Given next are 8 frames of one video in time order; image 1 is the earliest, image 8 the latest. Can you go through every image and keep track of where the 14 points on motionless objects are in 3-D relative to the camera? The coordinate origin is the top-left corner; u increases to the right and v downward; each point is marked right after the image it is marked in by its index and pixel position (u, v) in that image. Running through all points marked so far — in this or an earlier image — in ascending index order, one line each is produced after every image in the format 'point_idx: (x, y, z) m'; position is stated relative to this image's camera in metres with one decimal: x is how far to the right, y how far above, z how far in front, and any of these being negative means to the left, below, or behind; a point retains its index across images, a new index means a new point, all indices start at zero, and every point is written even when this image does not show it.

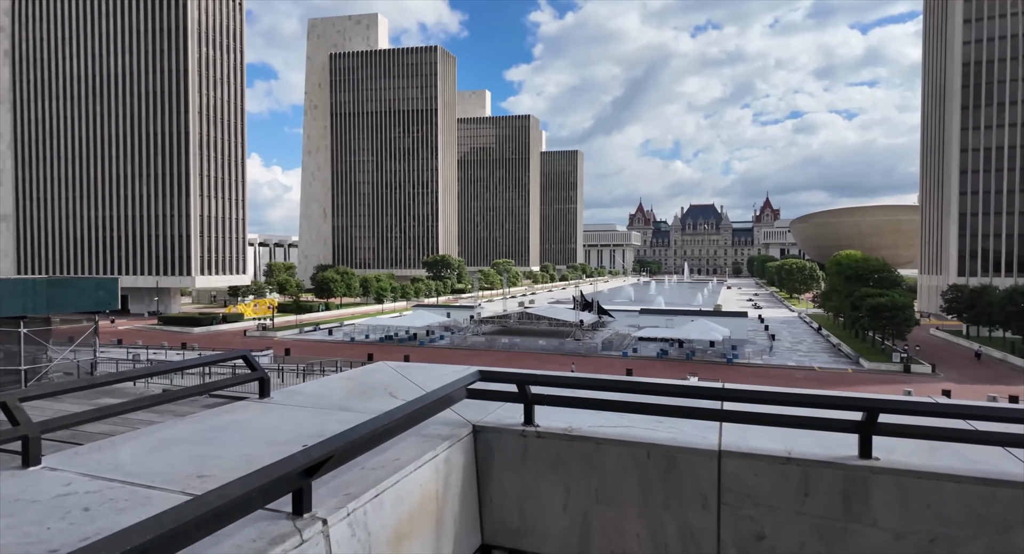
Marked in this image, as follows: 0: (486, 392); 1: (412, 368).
0: (-0.2, -0.8, +3.7) m
1: (-1.1, -1.0, +5.6) m
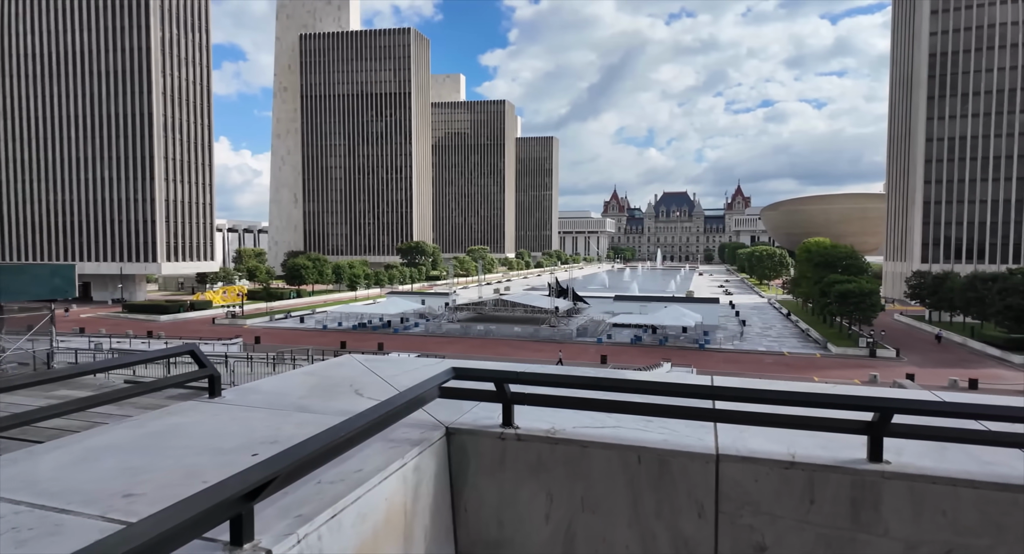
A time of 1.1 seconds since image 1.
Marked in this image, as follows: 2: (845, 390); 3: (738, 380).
0: (-0.3, -0.7, +3.4) m
1: (-1.3, -0.8, +5.2) m
2: (+2.5, -0.9, +4.0) m
3: (+1.8, -0.8, +4.3) m
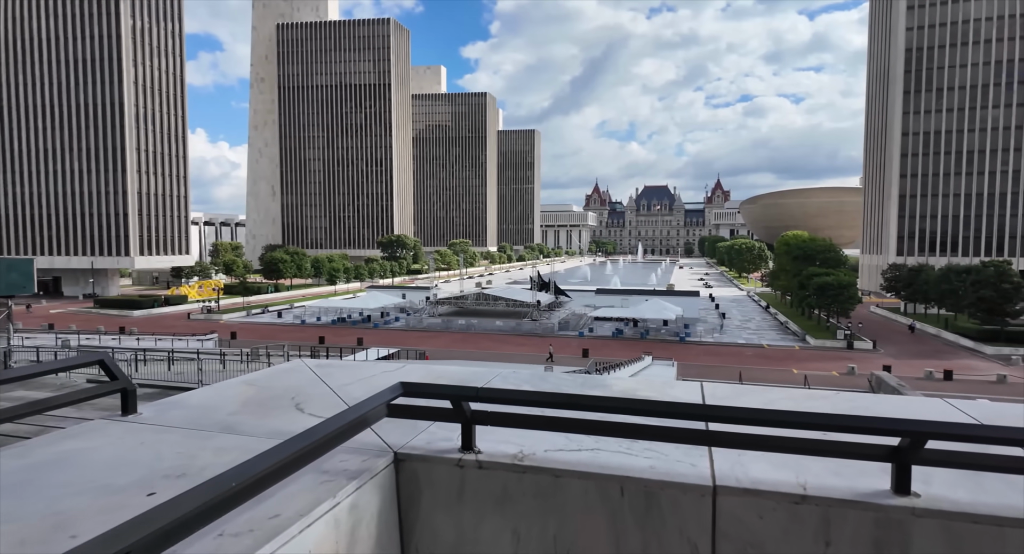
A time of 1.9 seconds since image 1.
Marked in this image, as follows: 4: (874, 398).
0: (-0.5, -0.7, +2.8) m
1: (-1.6, -0.8, +4.7) m
2: (+2.2, -0.8, +3.5) m
3: (+1.6, -0.8, +3.9) m
4: (+2.4, -0.8, +3.6) m
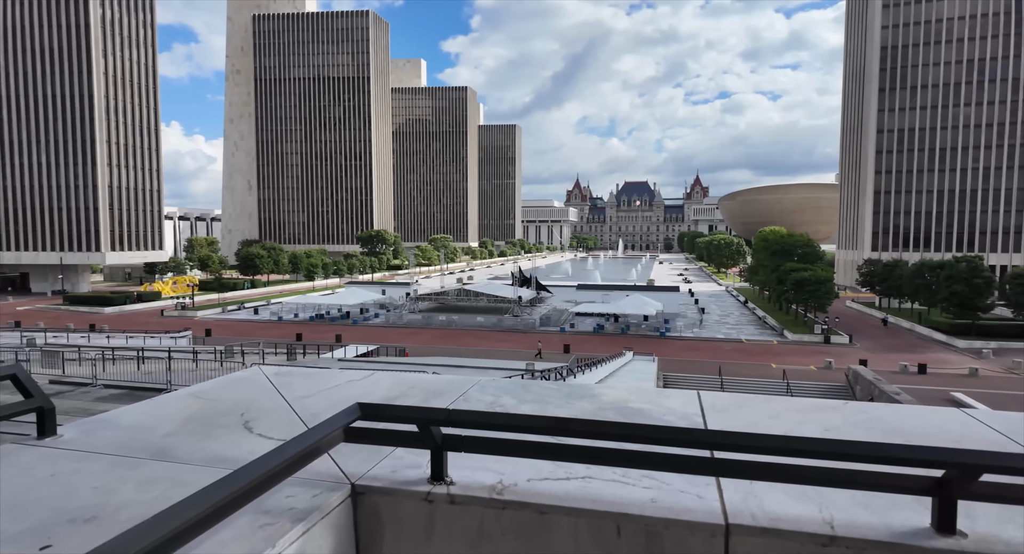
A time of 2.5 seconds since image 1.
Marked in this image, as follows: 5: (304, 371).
0: (-0.6, -0.7, +2.4) m
1: (-1.7, -0.8, +4.2) m
2: (+2.1, -0.8, +3.2) m
3: (+1.4, -0.8, +3.5) m
4: (+2.3, -0.8, +3.3) m
5: (-1.7, -0.8, +4.4) m
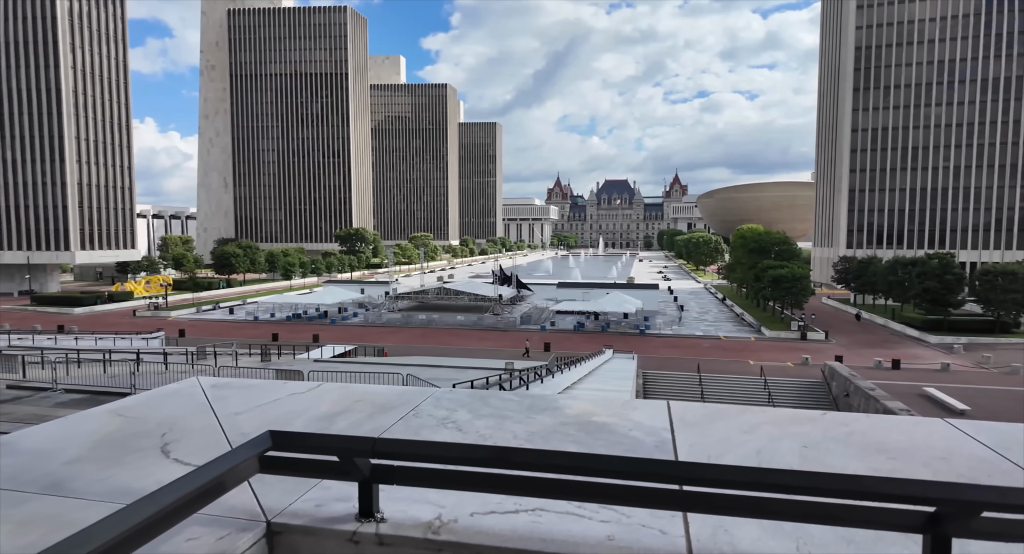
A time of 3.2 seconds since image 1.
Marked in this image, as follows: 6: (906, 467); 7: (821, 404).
0: (-0.9, -0.7, +2.1) m
1: (-2.0, -0.8, +3.8) m
2: (+1.8, -0.8, +3.0) m
3: (+1.2, -0.8, +3.2) m
4: (+2.1, -0.8, +3.1) m
5: (-2.0, -0.8, +4.0) m
6: (+1.8, -0.9, +2.4) m
7: (+9.9, -4.0, +17.2) m
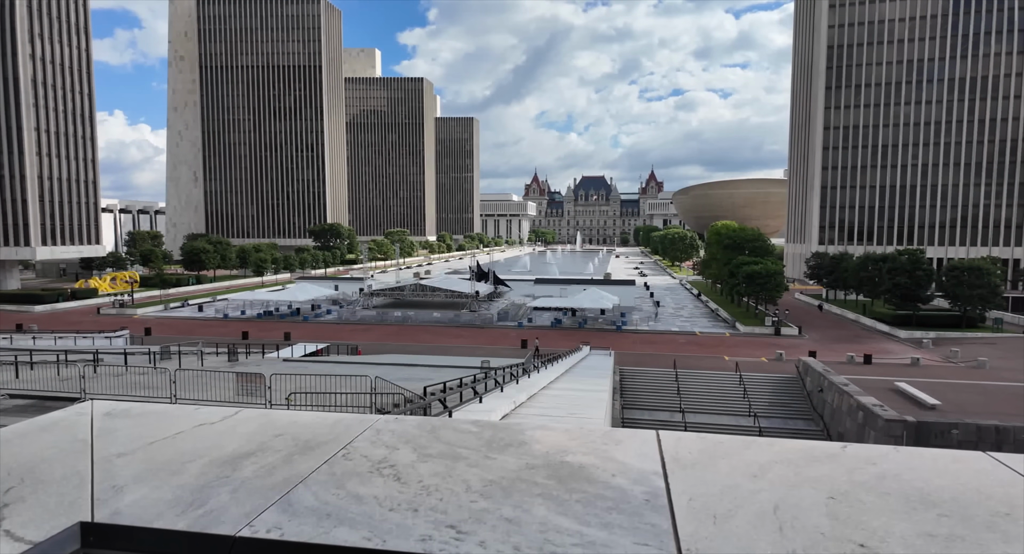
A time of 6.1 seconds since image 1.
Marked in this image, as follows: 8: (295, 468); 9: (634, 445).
0: (-1.0, -0.7, +1.4) m
1: (-2.3, -0.8, +3.1) m
2: (+1.6, -0.9, +2.4) m
3: (+0.9, -0.8, +2.7) m
4: (+1.8, -0.8, +2.5) m
5: (-2.3, -0.8, +3.3) m
6: (+1.6, -0.9, +1.9) m
7: (+9.1, -3.9, +17.1) m
8: (-1.0, -0.9, +2.5) m
9: (+0.6, -0.8, +2.6) m
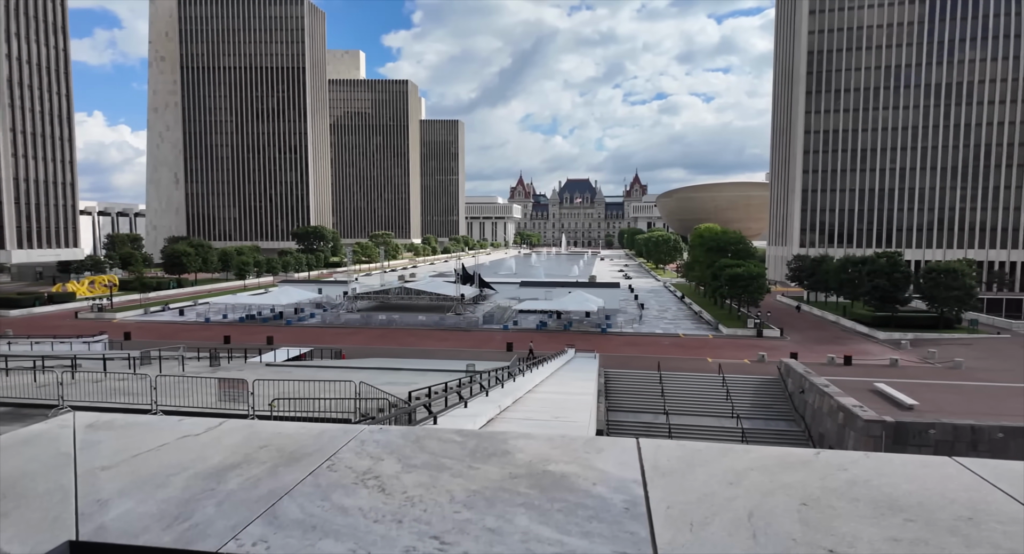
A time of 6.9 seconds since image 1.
0: (-1.1, -0.8, +1.4) m
1: (-2.4, -0.9, +3.1) m
2: (+1.6, -0.9, +2.5) m
3: (+0.9, -0.9, +2.8) m
4: (+1.8, -0.9, +2.6) m
5: (-2.4, -0.9, +3.3) m
6: (+1.5, -0.9, +1.9) m
7: (+8.6, -4.0, +17.3) m
8: (-1.1, -1.0, +2.5) m
9: (+0.5, -0.9, +2.6) m
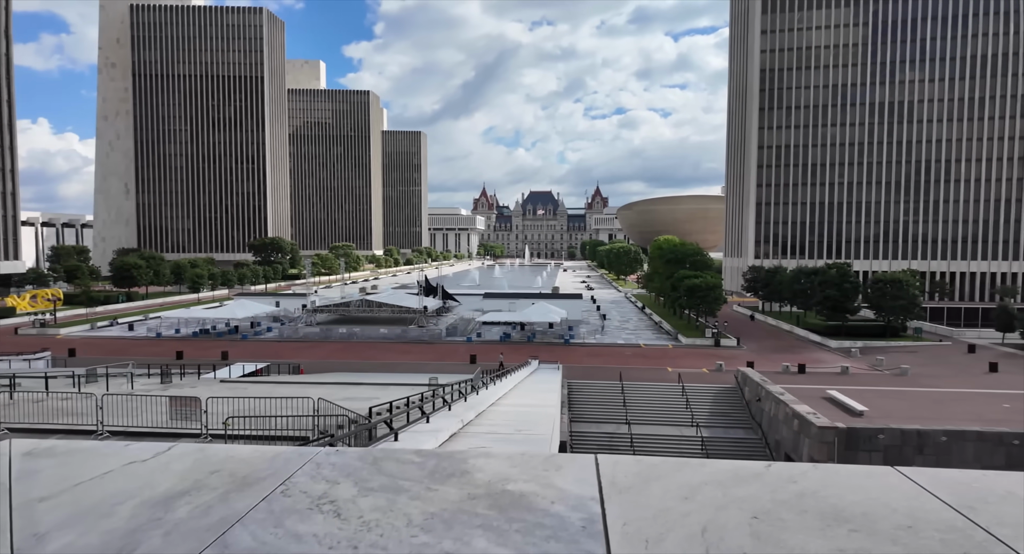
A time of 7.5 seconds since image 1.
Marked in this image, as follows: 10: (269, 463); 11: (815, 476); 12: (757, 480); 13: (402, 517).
0: (-1.2, -0.9, +1.4) m
1: (-2.6, -1.0, +2.9) m
2: (+1.4, -1.0, +2.6) m
3: (+0.6, -1.0, +2.8) m
4: (+1.6, -1.0, +2.7) m
5: (-2.6, -1.0, +3.1) m
6: (+1.4, -1.0, +2.0) m
7: (+7.4, -4.4, +17.8) m
8: (-1.3, -1.0, +2.4) m
9: (+0.3, -1.0, +2.7) m
10: (-1.3, -1.0, +2.9) m
11: (+1.5, -1.0, +2.7) m
12: (+1.2, -1.0, +2.6) m
13: (-0.5, -1.0, +2.2) m
